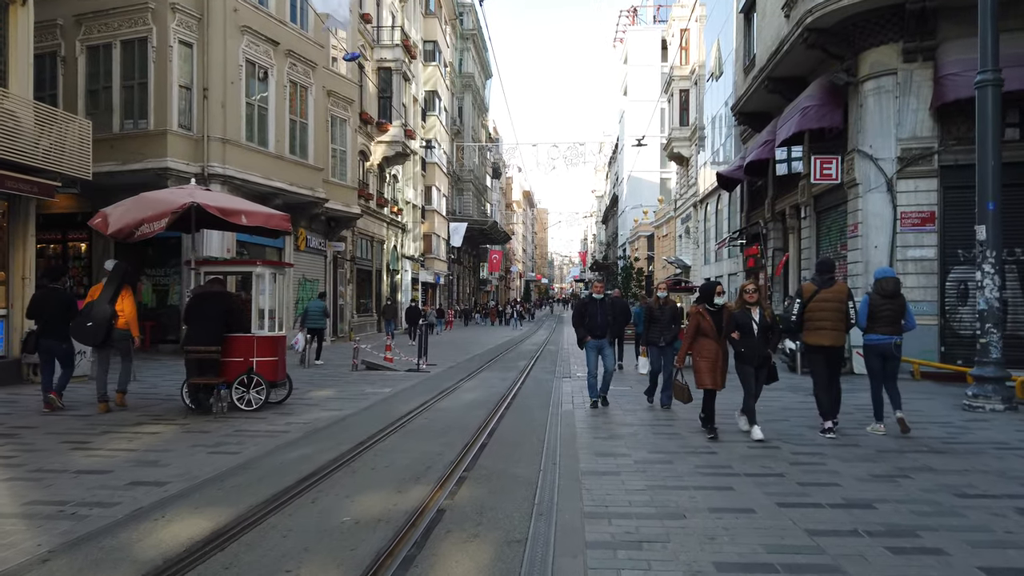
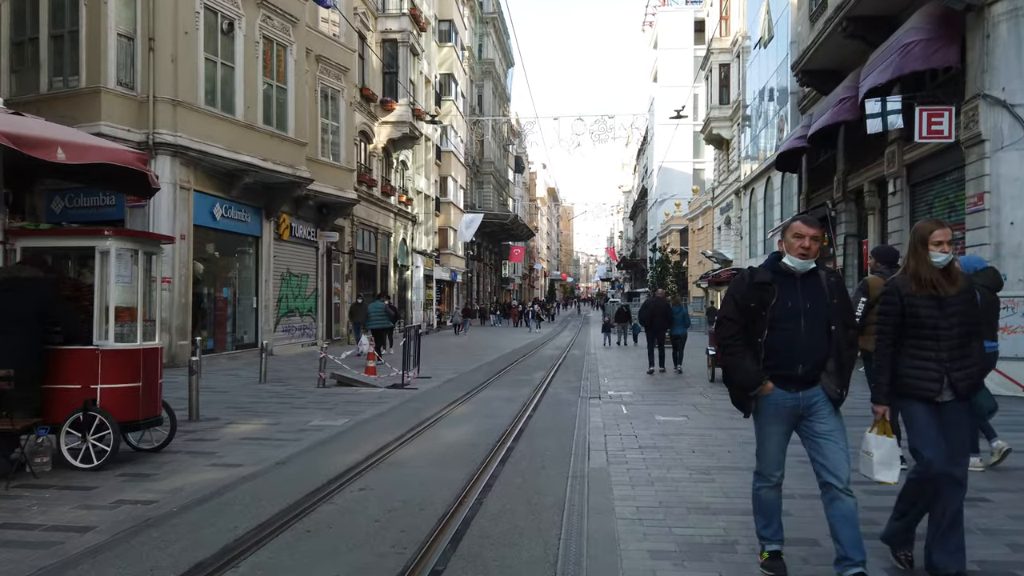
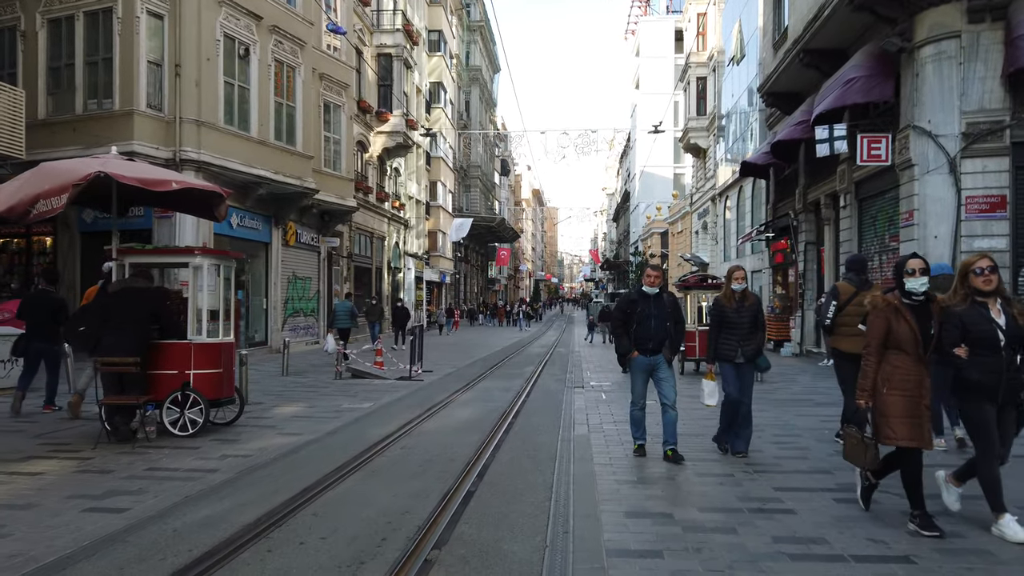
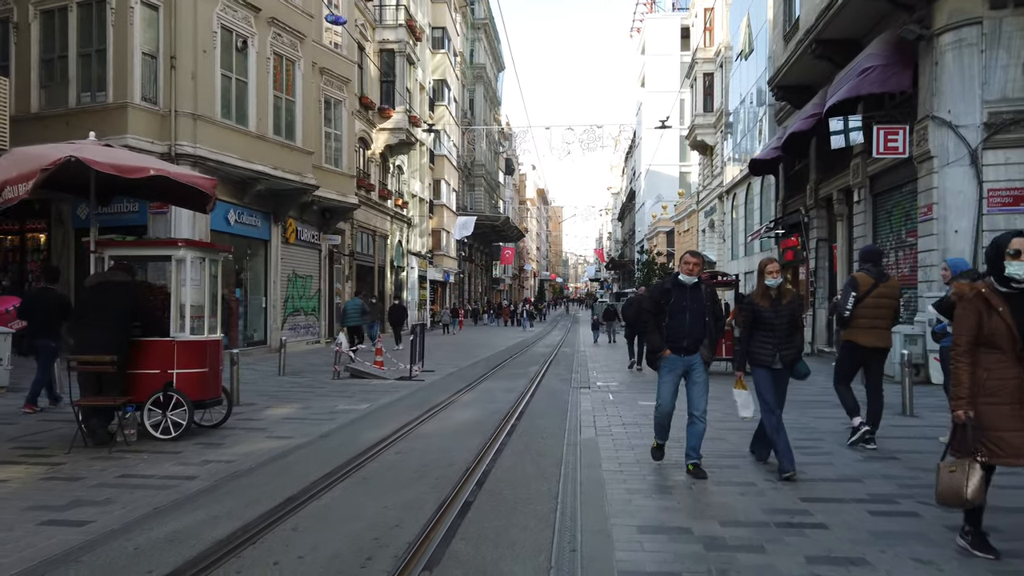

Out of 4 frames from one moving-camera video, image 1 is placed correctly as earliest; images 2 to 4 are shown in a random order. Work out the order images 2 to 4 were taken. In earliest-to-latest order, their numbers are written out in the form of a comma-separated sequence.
3, 4, 2
